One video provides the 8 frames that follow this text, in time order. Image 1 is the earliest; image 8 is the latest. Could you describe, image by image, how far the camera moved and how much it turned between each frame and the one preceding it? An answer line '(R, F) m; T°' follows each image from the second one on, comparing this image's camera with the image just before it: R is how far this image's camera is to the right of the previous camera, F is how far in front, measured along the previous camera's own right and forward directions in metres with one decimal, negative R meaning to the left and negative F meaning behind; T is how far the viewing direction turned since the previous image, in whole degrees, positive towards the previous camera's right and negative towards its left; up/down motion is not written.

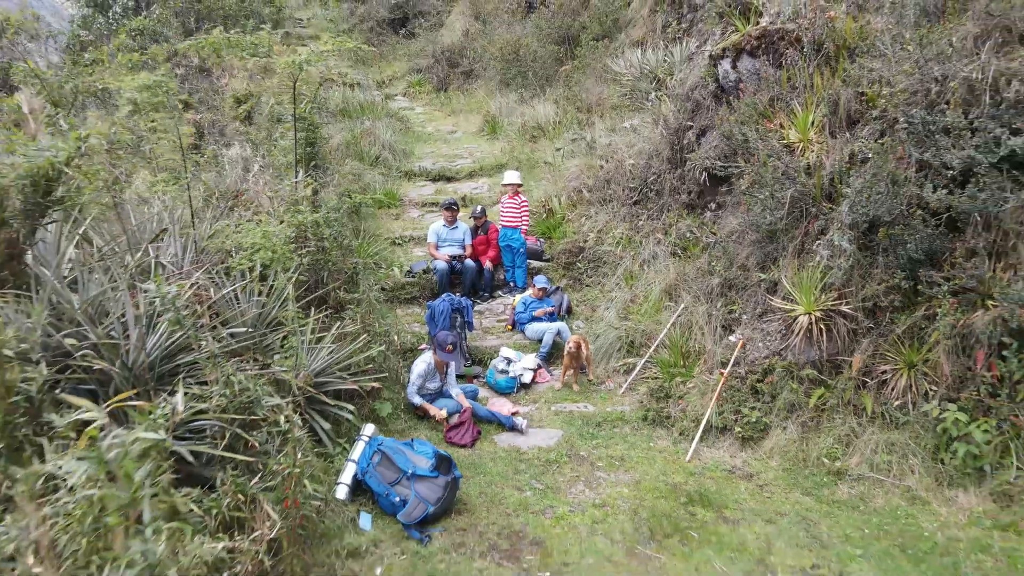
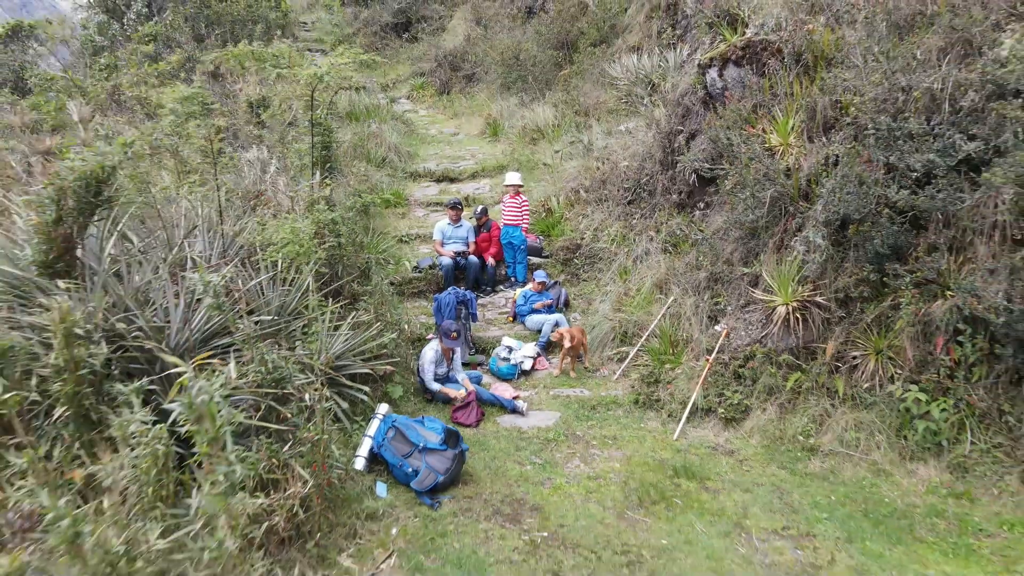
(0.0, -0.3) m; 0°
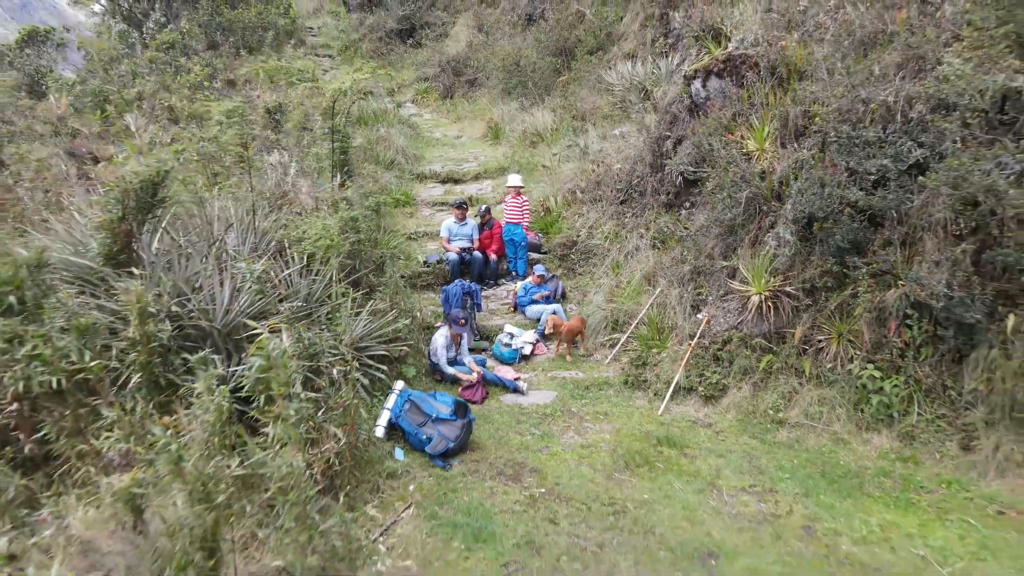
(0.0, -0.4) m; 0°
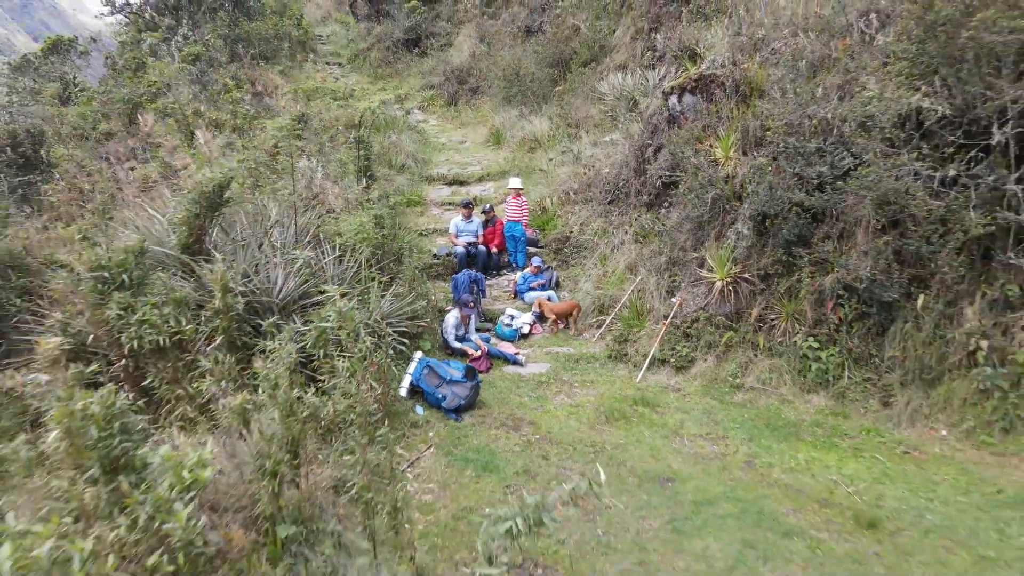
(0.0, -0.7) m; 0°
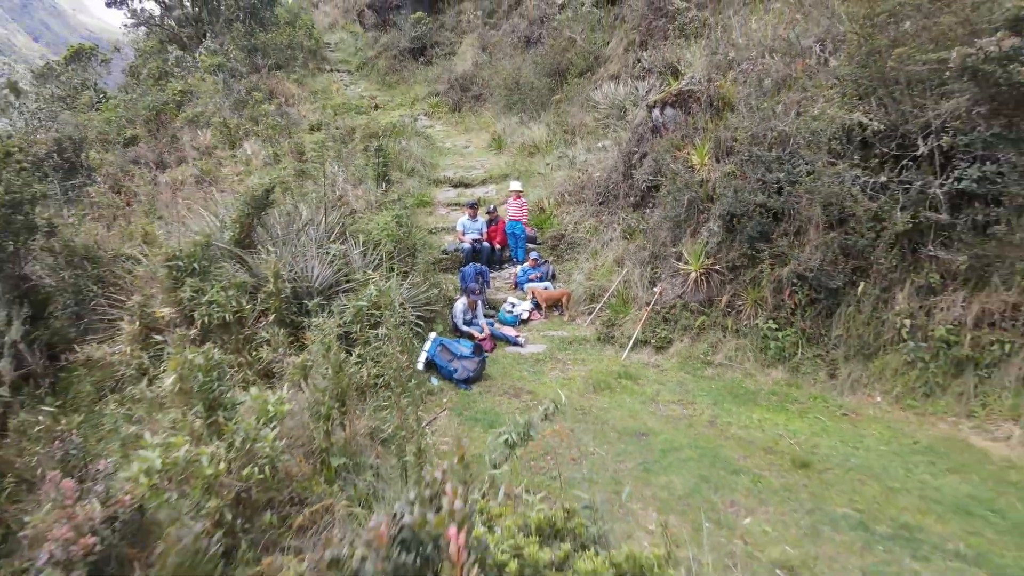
(0.0, -0.6) m; 0°
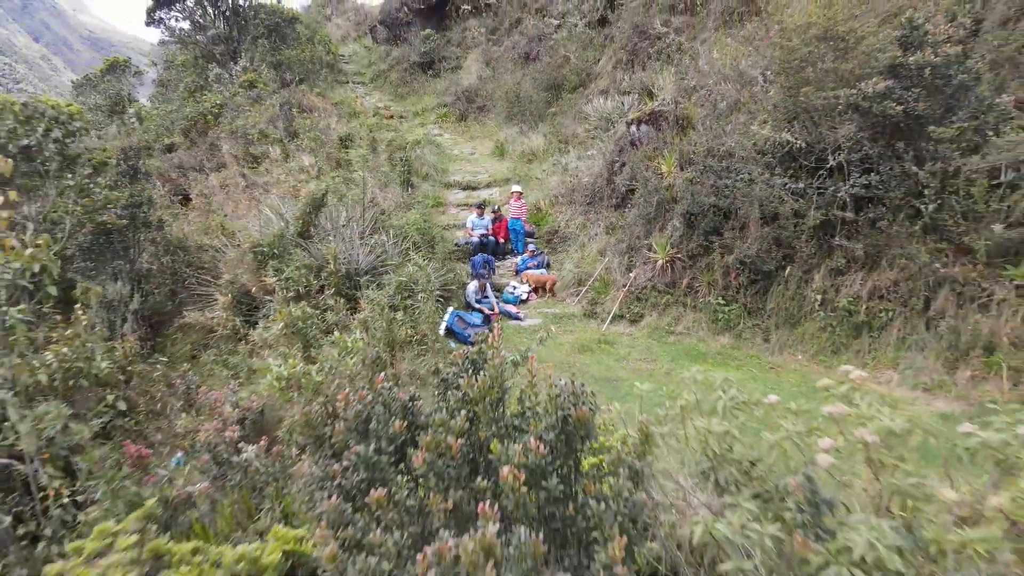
(0.0, -1.2) m; 0°
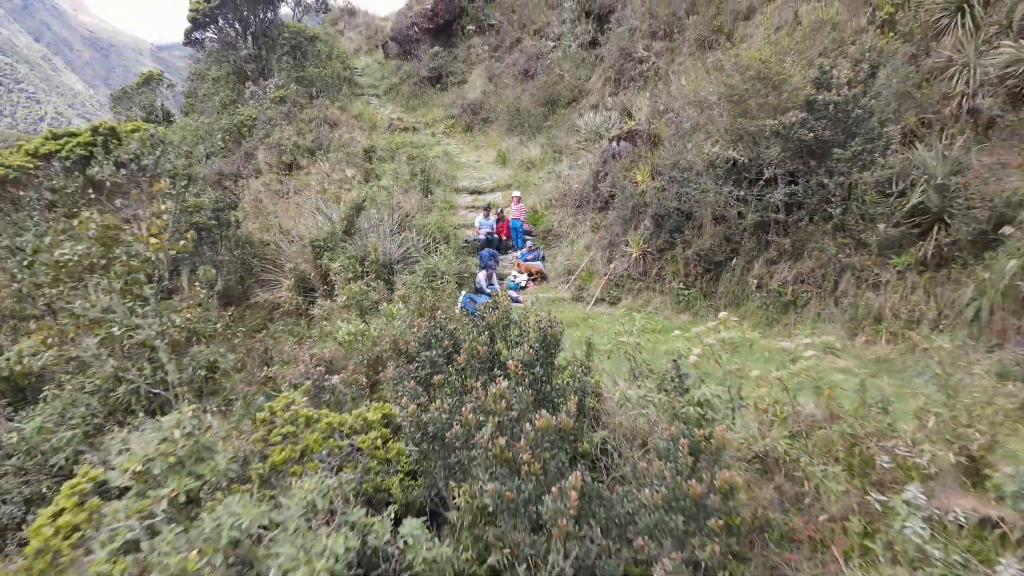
(0.0, -1.3) m; 0°
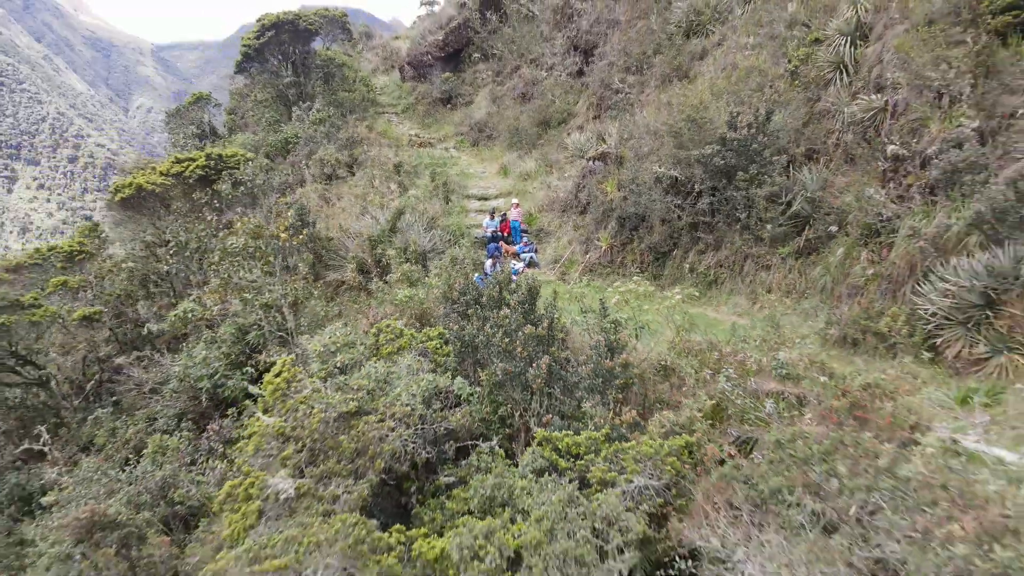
(0.0, -2.4) m; 0°
